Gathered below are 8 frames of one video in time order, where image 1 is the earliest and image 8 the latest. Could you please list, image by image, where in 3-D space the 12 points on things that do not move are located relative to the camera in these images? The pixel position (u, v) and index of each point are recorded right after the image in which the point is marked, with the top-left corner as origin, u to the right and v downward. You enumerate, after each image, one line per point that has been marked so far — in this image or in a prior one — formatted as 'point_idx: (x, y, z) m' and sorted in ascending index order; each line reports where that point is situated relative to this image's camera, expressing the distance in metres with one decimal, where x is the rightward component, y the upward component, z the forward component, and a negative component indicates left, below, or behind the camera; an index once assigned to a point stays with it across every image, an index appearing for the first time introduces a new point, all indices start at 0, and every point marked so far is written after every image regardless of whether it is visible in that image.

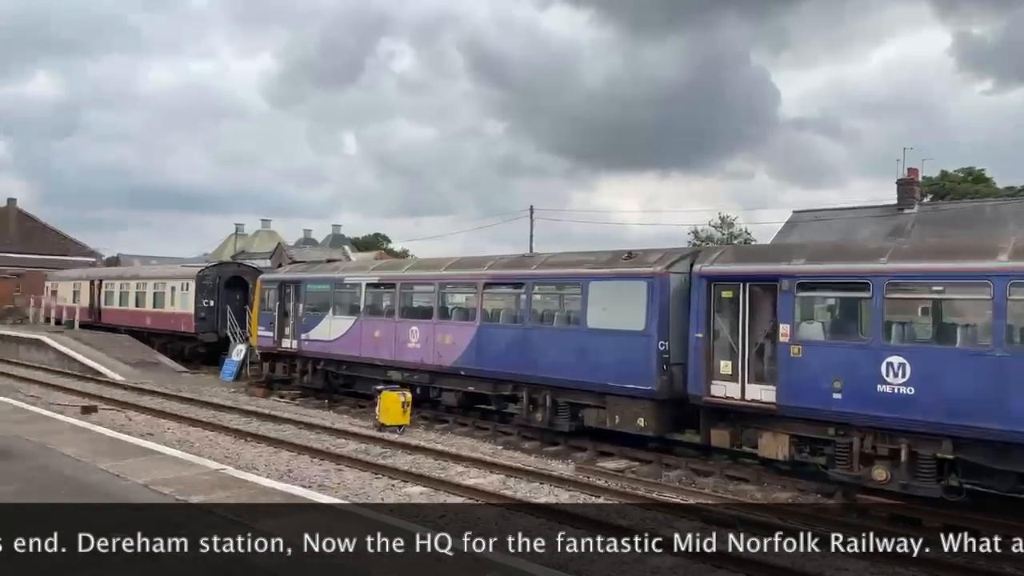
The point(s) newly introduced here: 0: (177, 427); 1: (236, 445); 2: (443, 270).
0: (-6.9, -2.9, +15.8) m
1: (-5.1, -2.9, +14.1) m
2: (-1.6, +0.4, +17.8) m
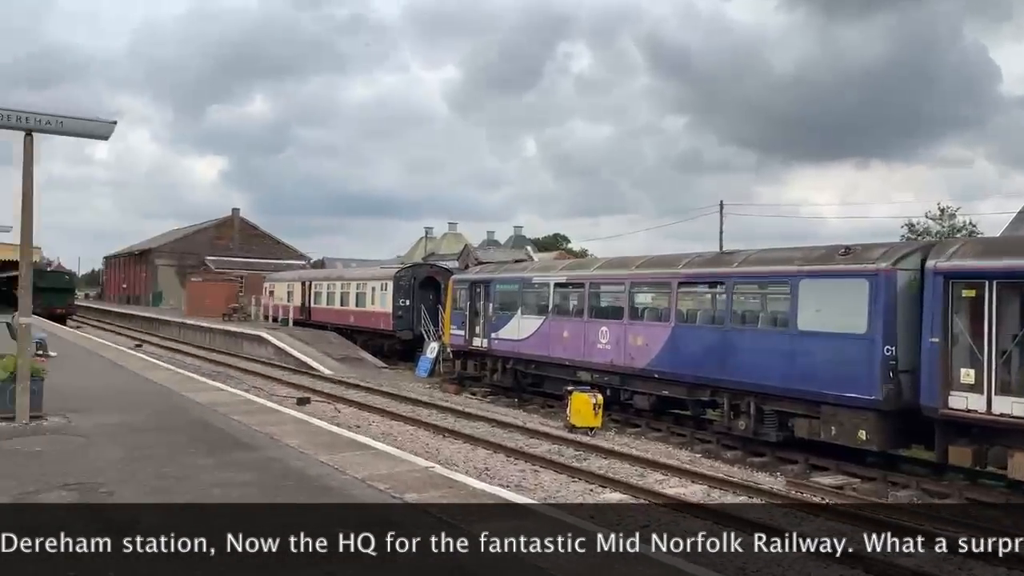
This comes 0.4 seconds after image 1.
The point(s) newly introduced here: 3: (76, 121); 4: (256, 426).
0: (-2.8, -2.9, +16.6) m
1: (-1.4, -2.9, +14.4) m
2: (+2.8, +0.4, +17.3) m
3: (-5.4, +2.1, +9.6) m
4: (-3.2, -1.7, +9.6) m
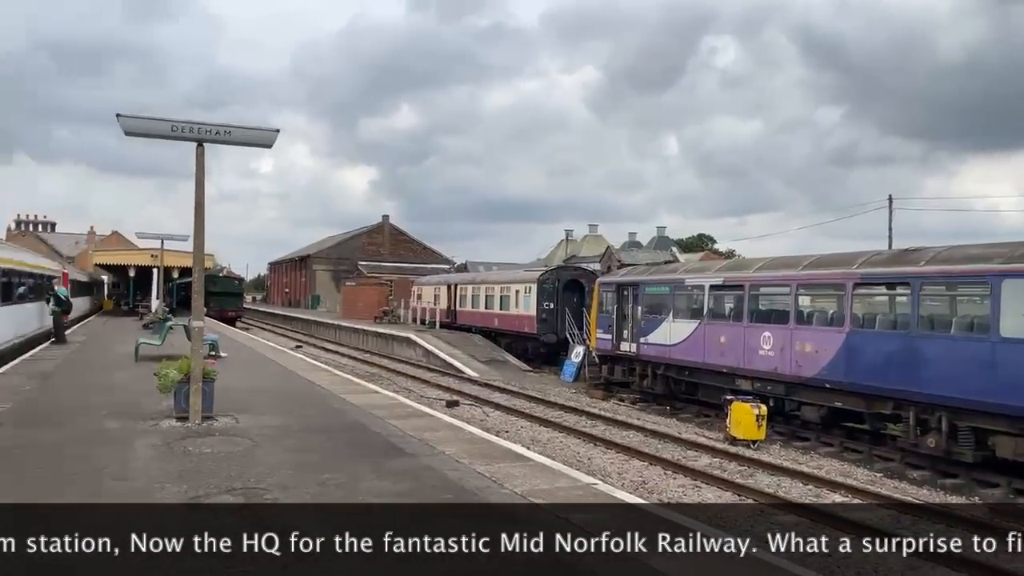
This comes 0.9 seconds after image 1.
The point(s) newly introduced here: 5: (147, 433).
0: (+0.4, -3.0, +16.2) m
1: (+1.4, -2.9, +13.9) m
2: (+6.0, +0.4, +15.9) m
3: (-3.5, +2.0, +9.9) m
4: (-1.3, -1.8, +9.5) m
5: (-4.0, -1.6, +8.3) m
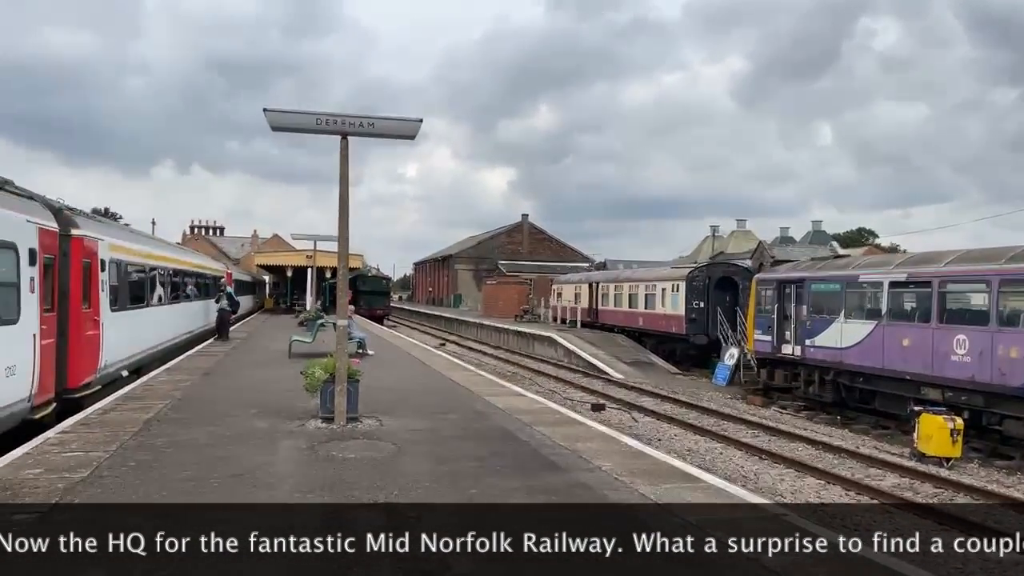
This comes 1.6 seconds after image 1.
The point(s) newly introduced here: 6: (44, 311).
0: (+3.4, -2.9, +15.1) m
1: (+3.9, -2.9, +12.6) m
2: (+8.9, +0.5, +13.8) m
3: (-1.6, +2.1, +9.5) m
4: (+0.6, -1.7, +8.7) m
5: (-2.3, -1.6, +8.1) m
6: (-5.2, -0.3, +8.5) m
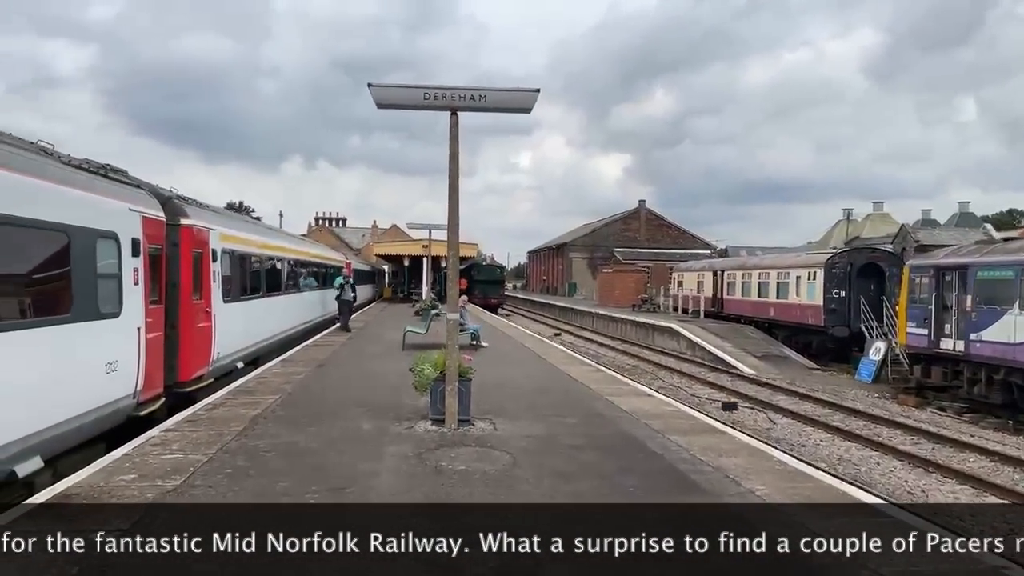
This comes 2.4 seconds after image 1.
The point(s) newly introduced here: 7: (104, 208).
0: (+5.6, -2.7, +13.5) m
1: (+5.8, -2.7, +10.9) m
2: (+10.8, +0.7, +11.3) m
3: (-0.1, +2.2, +8.6) m
4: (+1.9, -1.6, +7.6) m
5: (-1.1, -1.5, +7.4) m
6: (-3.9, -0.2, +8.2) m
7: (-3.8, +0.8, +7.2) m
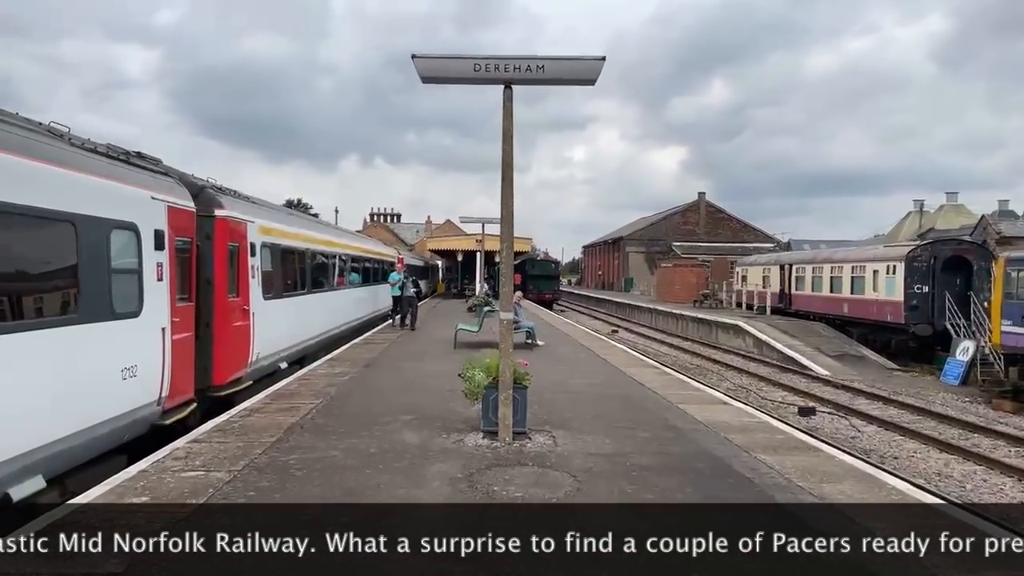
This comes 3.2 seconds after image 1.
0: (+6.6, -2.6, +12.1) m
1: (+6.5, -2.6, +9.6) m
2: (+11.6, +0.7, +9.6) m
3: (+0.5, +2.2, +7.6) m
4: (+2.4, -1.6, +6.5) m
5: (-0.6, -1.4, +6.5) m
6: (-3.3, -0.1, +7.5) m
7: (-3.3, +0.8, +6.5) m
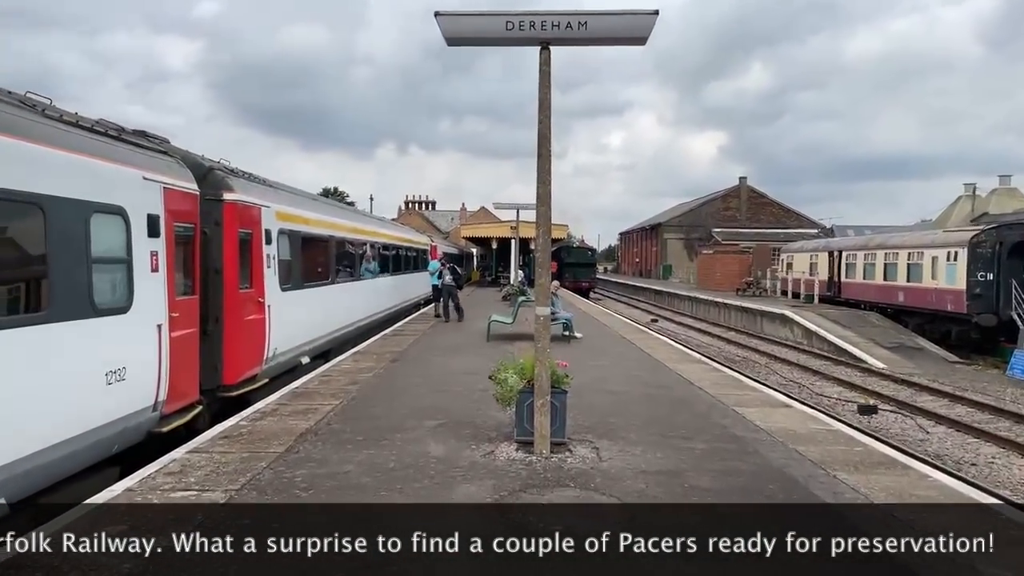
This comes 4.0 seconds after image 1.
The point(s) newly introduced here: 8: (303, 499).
0: (+7.1, -2.4, +10.9) m
1: (+7.0, -2.5, +8.4) m
2: (+12.0, +0.9, +8.1) m
3: (+0.8, +2.3, +6.7) m
4: (+2.7, -1.5, +5.5) m
5: (-0.3, -1.4, +5.6) m
6: (-3.0, -0.1, +6.8) m
7: (-3.0, +0.8, +5.7) m
8: (-1.4, -1.4, +5.2) m
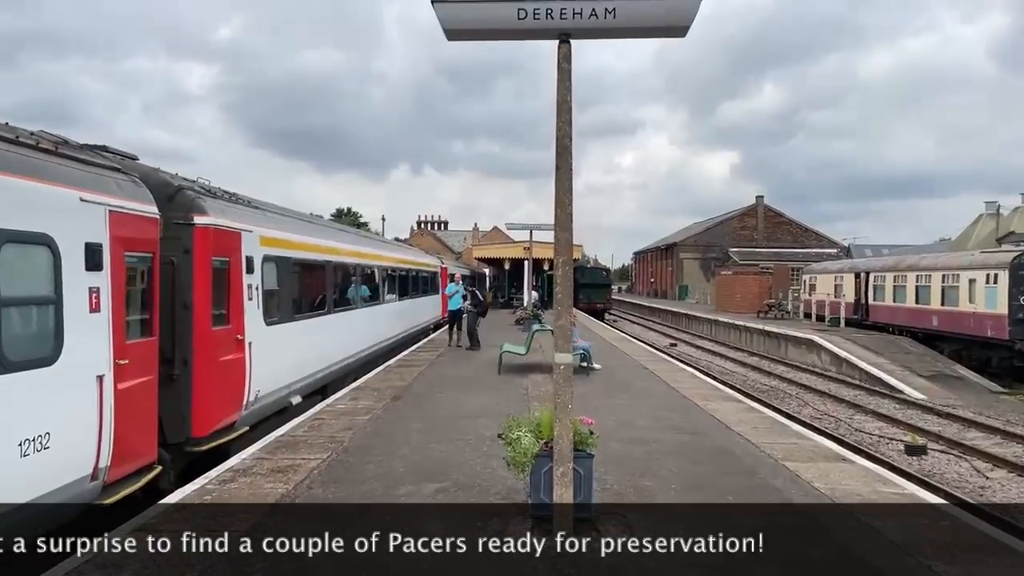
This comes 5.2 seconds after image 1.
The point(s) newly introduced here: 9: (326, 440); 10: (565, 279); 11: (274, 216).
0: (+7.3, -2.8, +9.7) m
1: (+7.1, -2.8, +7.1) m
2: (+12.1, +0.6, +6.8) m
3: (+0.9, +2.0, +5.6) m
4: (+2.8, -1.8, +4.3) m
5: (-0.2, -1.7, +4.5) m
6: (-2.9, -0.4, +5.7) m
7: (-3.0, +0.6, +4.7) m
8: (-1.3, -1.7, +4.1) m
9: (-2.0, -1.6, +8.1) m
10: (+0.4, 0.0, +5.8) m
11: (-3.0, +0.9, +9.5) m
